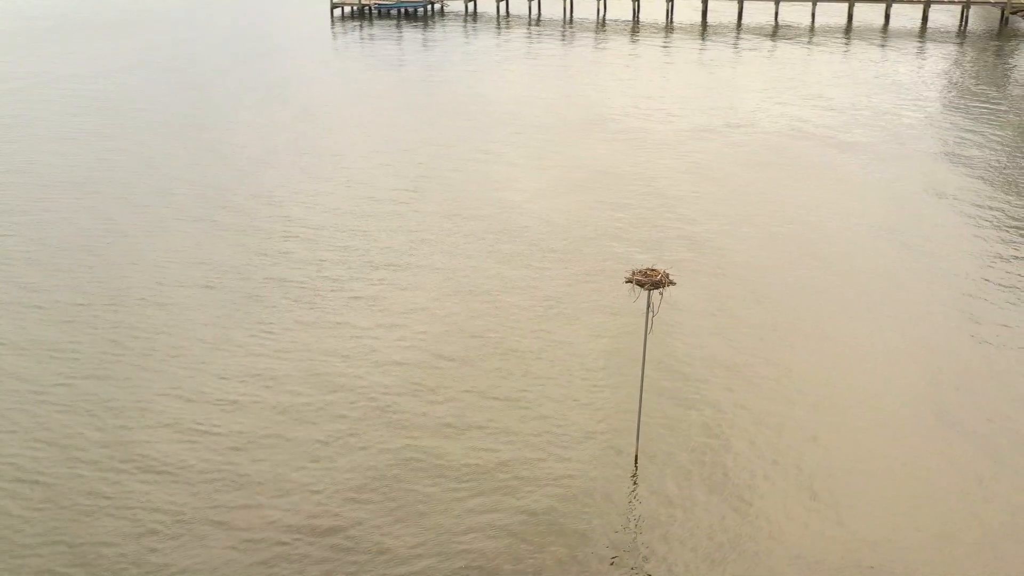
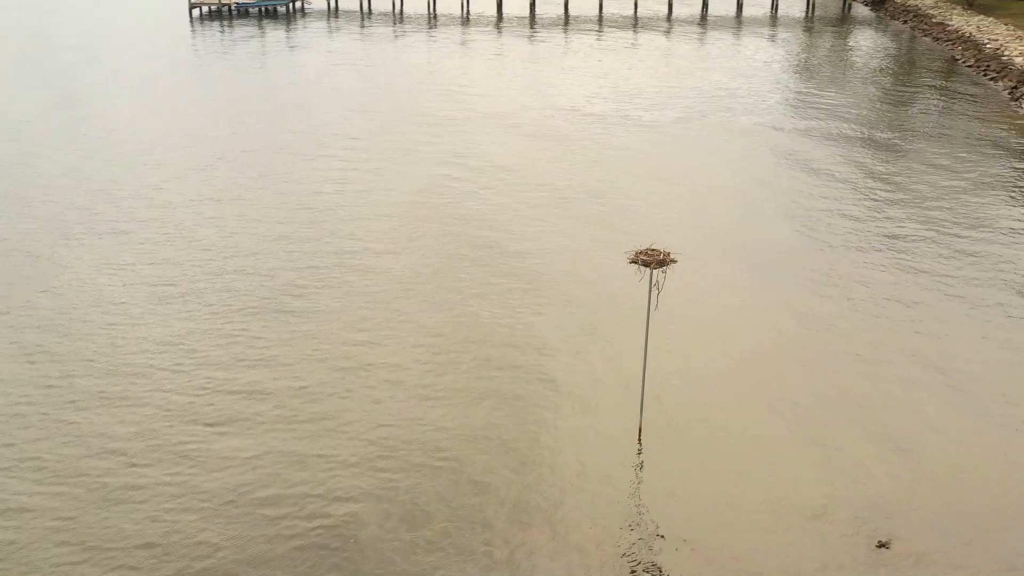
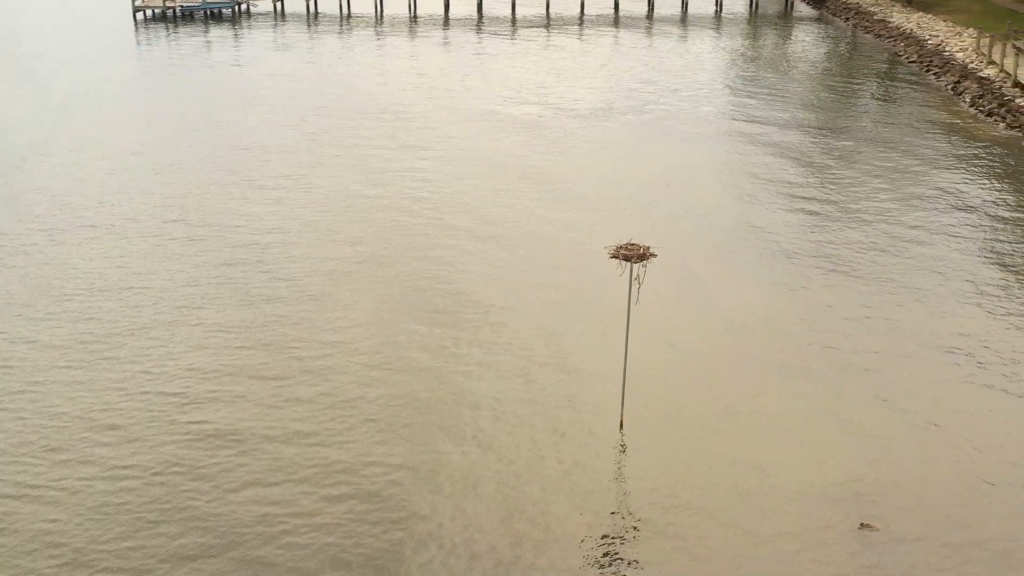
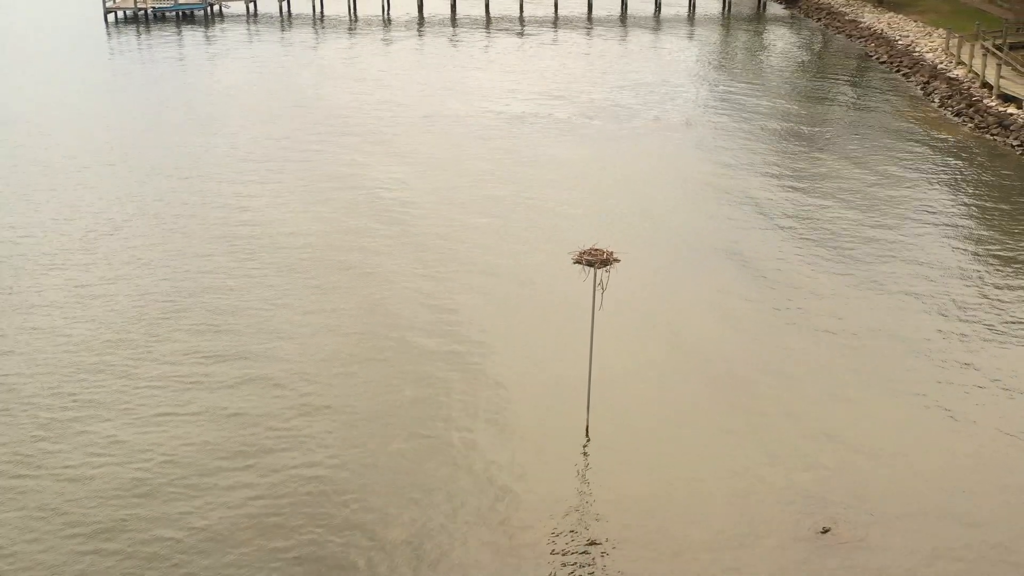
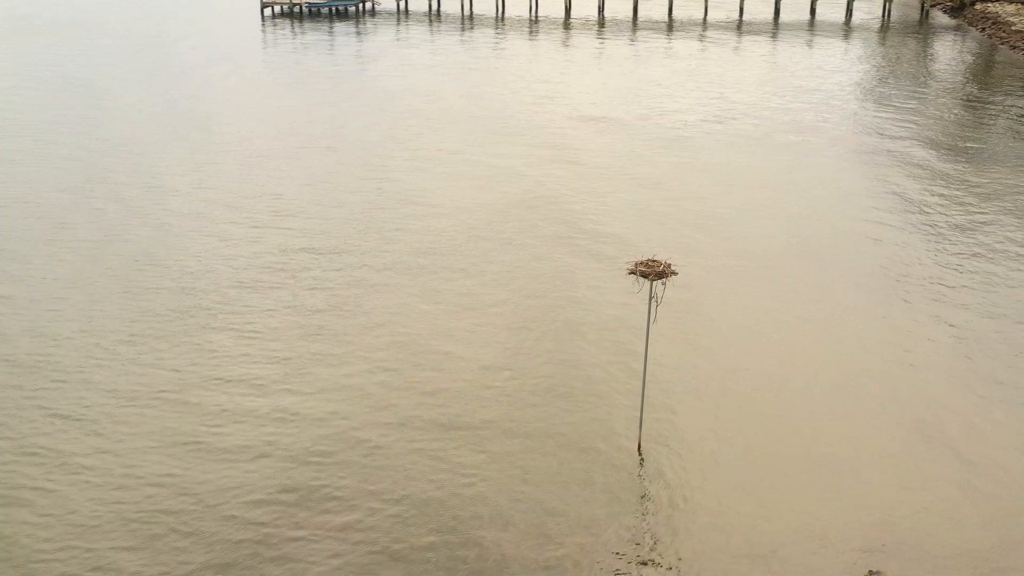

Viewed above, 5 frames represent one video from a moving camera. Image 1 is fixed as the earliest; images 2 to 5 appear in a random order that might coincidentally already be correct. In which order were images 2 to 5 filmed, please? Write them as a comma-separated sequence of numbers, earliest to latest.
5, 2, 3, 4
